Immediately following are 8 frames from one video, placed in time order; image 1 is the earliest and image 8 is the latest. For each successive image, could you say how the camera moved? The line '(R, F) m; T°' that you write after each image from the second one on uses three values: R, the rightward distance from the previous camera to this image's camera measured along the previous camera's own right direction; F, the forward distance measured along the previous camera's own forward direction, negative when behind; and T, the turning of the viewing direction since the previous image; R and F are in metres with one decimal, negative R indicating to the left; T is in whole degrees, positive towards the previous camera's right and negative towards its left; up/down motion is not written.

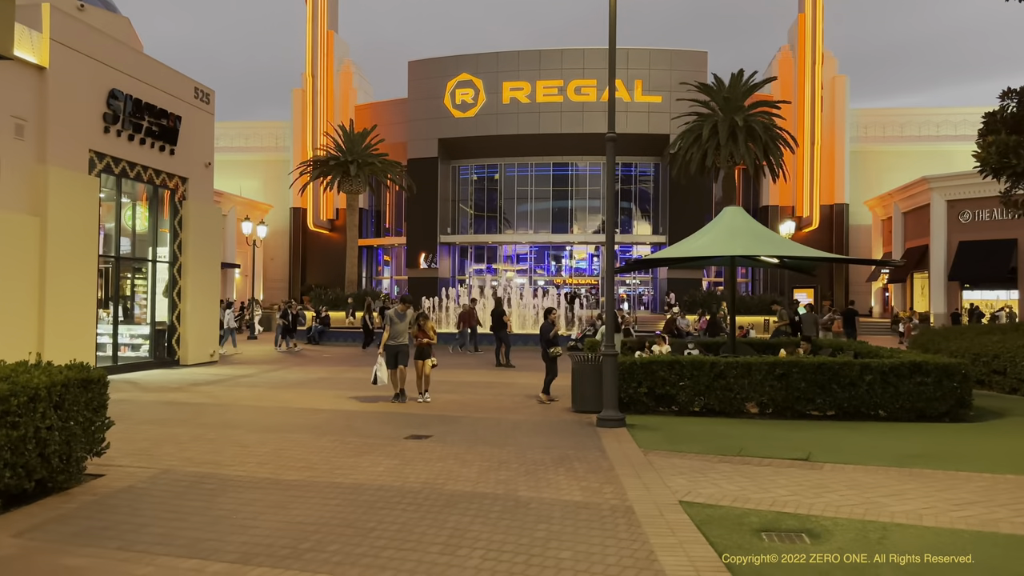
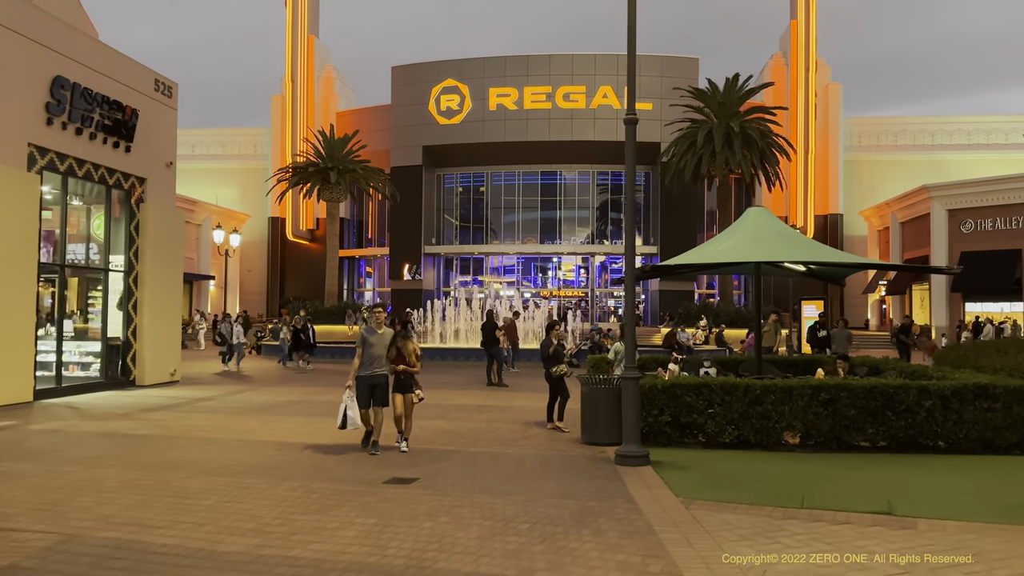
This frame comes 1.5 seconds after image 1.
(-0.2, +1.8) m; +1°
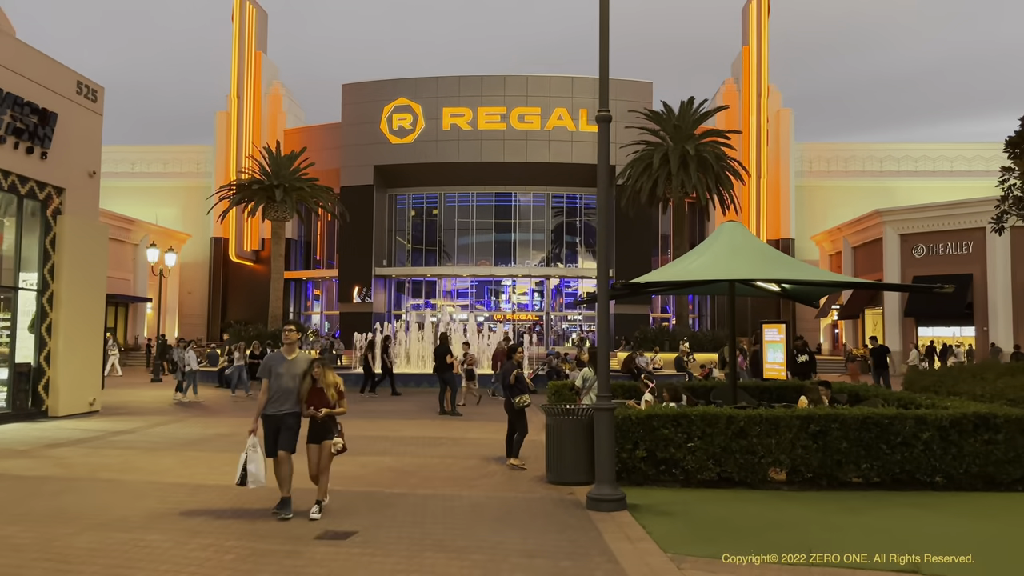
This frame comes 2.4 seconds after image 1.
(0.0, +1.2) m; +3°
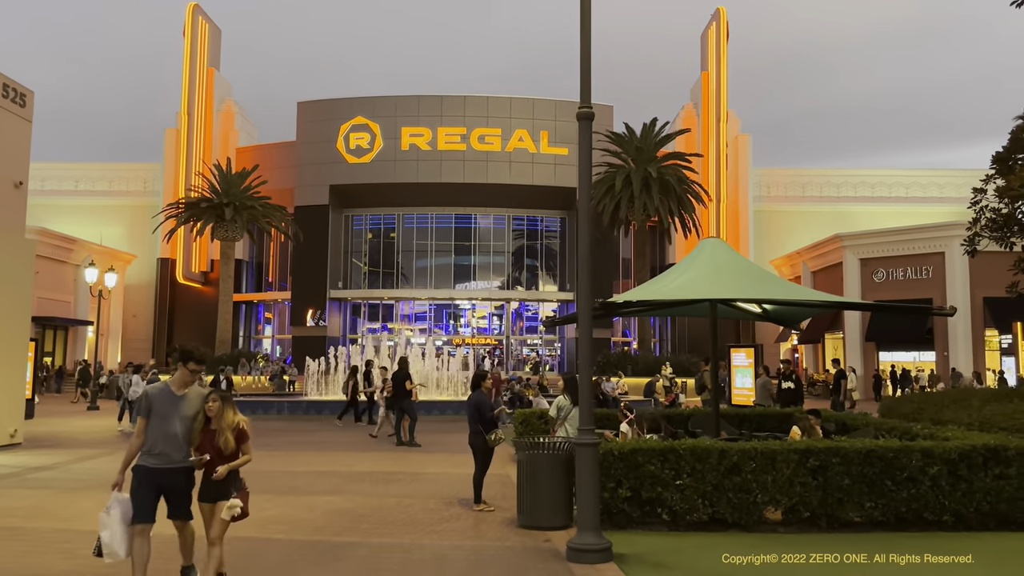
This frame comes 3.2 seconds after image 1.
(-0.1, +1.0) m; +3°
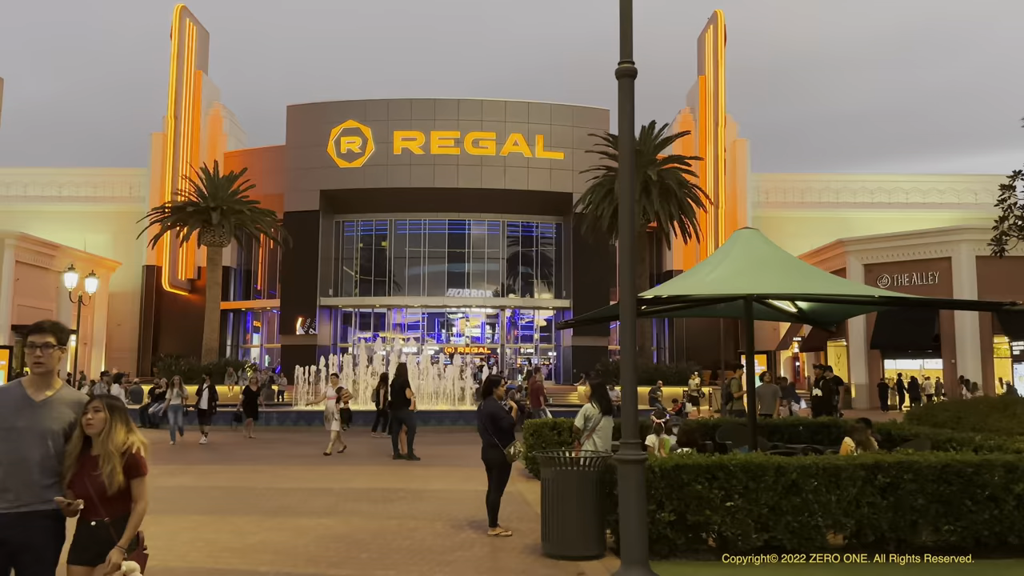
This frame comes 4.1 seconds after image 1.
(-0.3, +1.1) m; +1°
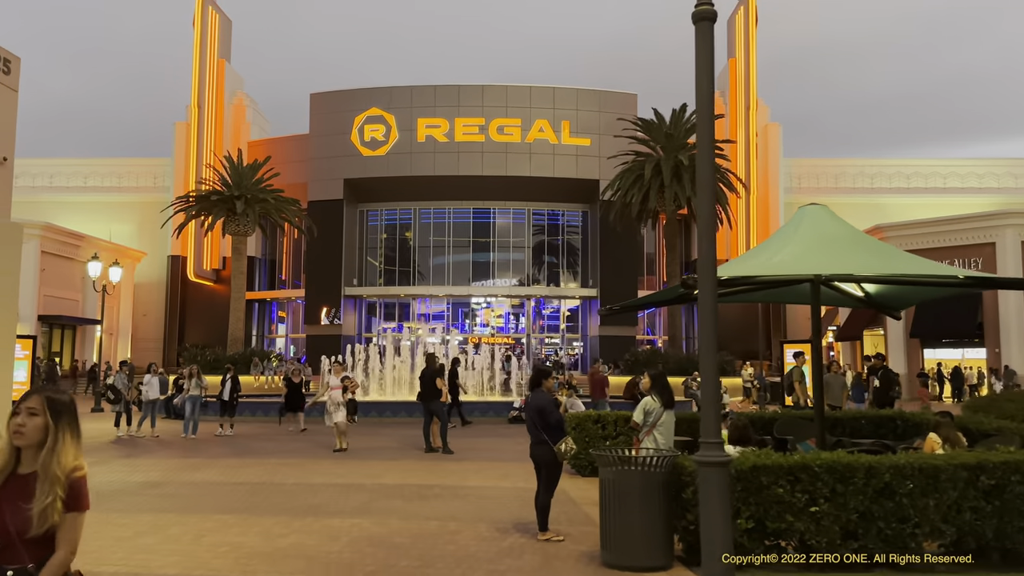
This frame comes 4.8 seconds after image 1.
(-0.3, +0.7) m; -2°
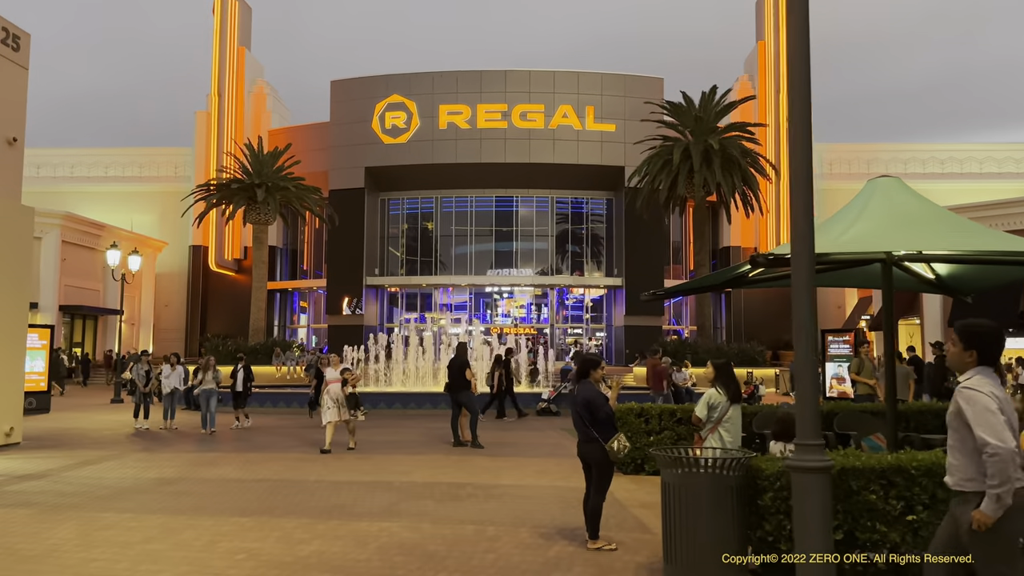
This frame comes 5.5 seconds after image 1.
(-0.2, +0.8) m; -1°
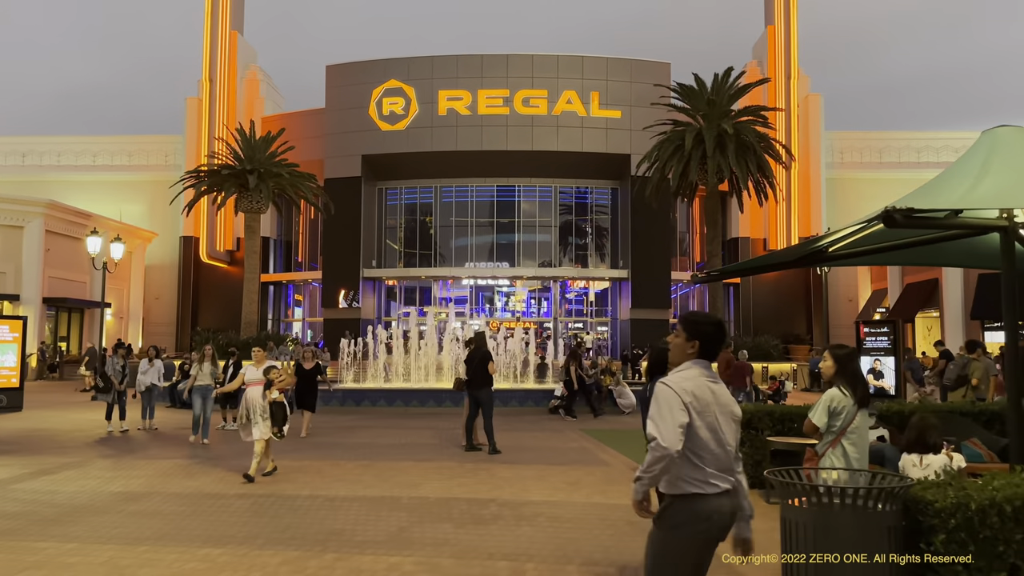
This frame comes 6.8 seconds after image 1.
(-0.4, +1.6) m; 0°
